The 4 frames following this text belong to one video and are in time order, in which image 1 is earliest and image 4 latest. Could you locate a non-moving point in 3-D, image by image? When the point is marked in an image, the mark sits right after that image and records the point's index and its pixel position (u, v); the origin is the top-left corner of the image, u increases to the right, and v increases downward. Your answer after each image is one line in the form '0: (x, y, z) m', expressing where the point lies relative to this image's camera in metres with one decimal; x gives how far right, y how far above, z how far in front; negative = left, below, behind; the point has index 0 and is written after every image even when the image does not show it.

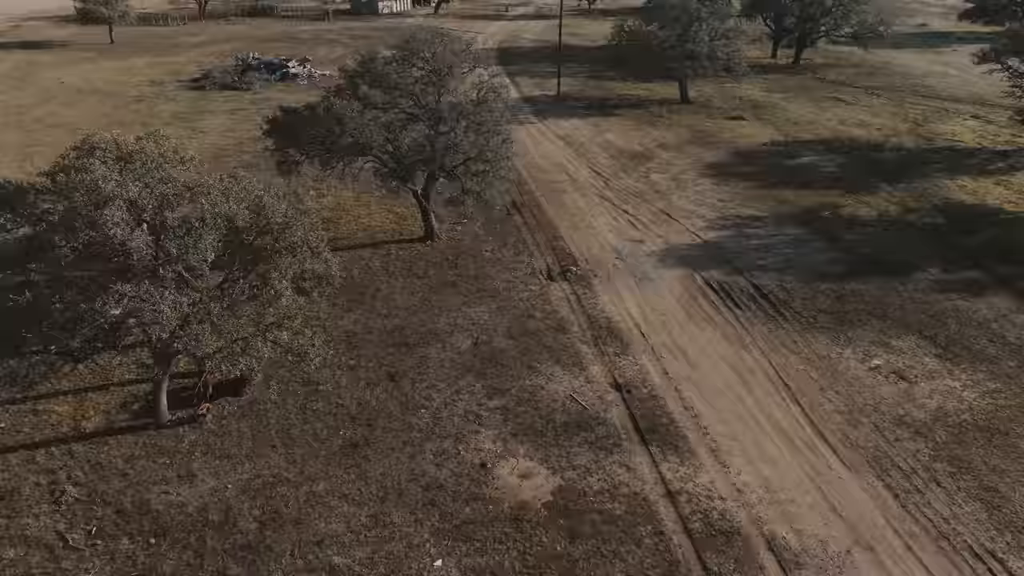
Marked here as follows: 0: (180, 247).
0: (-5.4, +0.7, +12.2) m
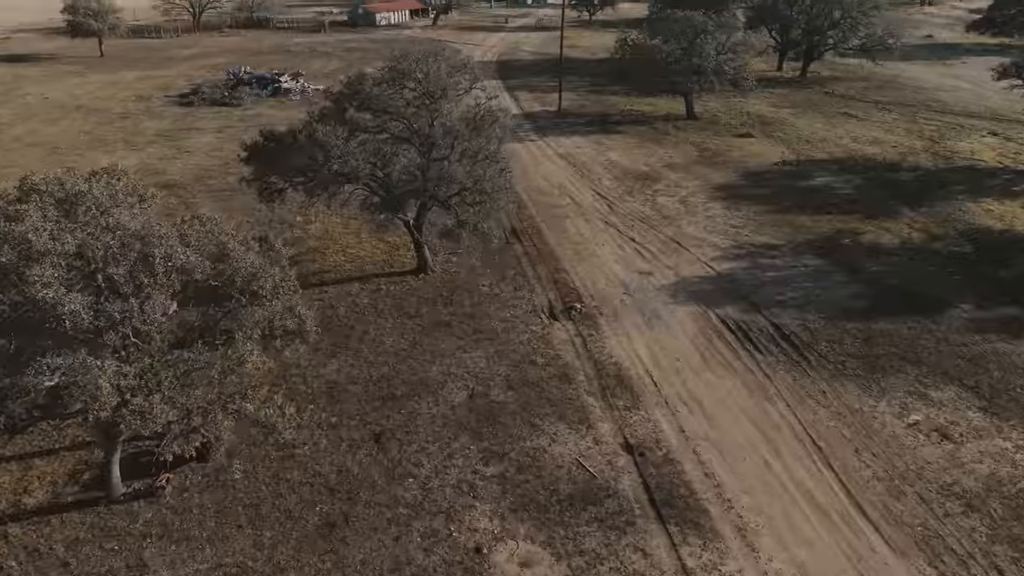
0: (-5.5, -0.3, +10.5) m
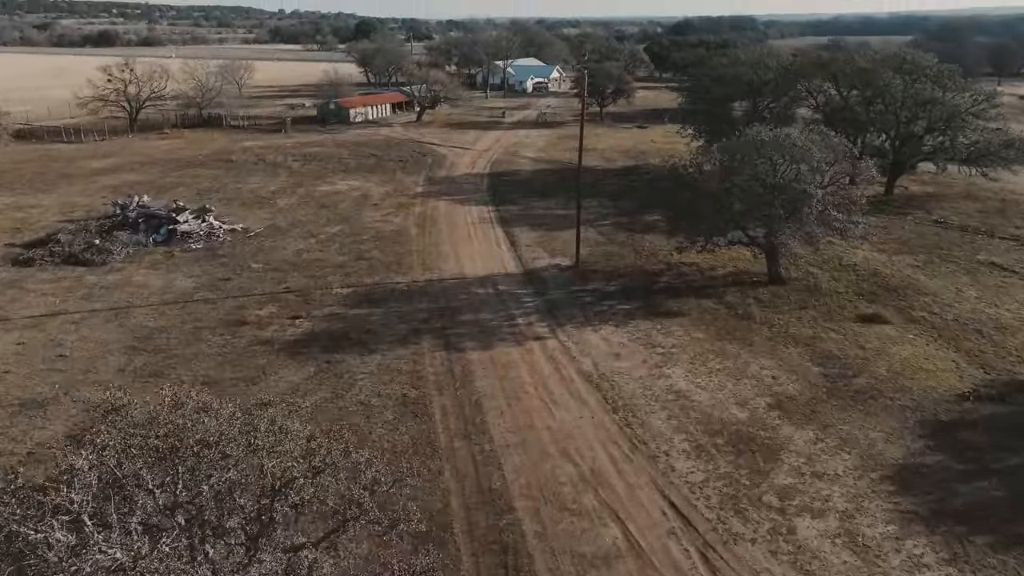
0: (-5.6, -6.7, -4.7) m
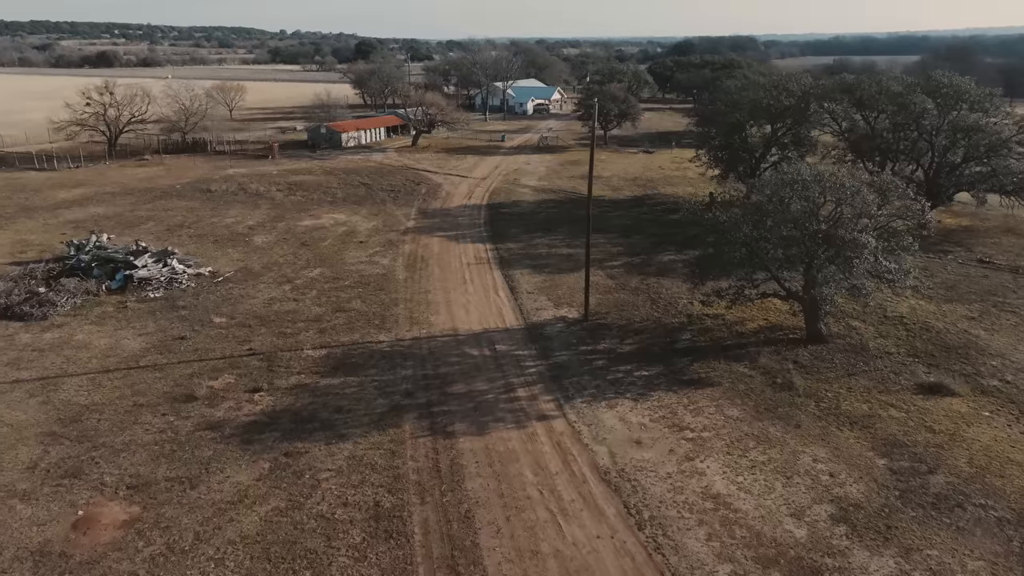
0: (-5.7, -7.9, -8.7) m
